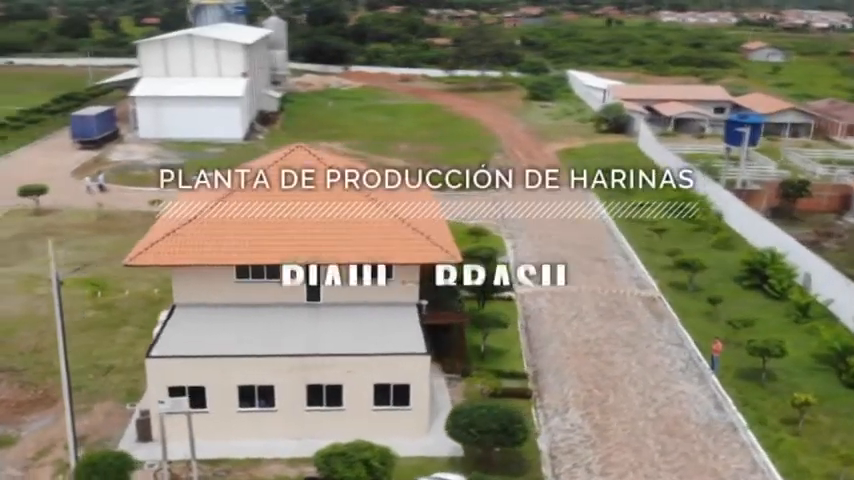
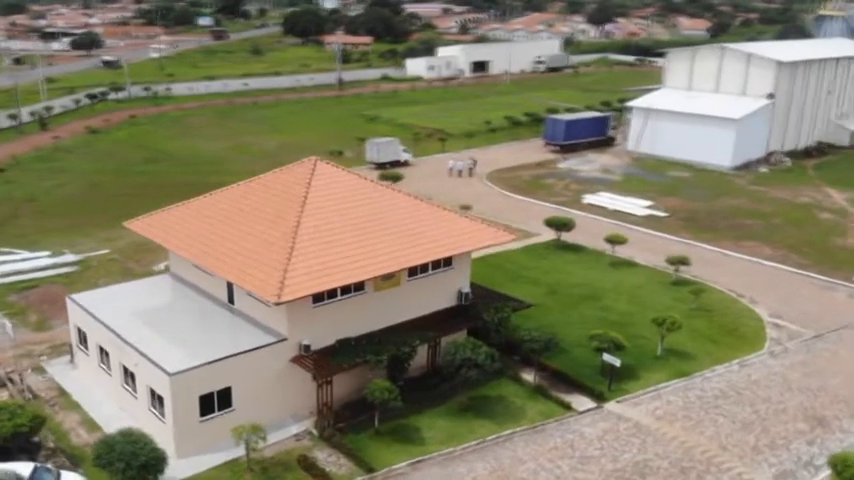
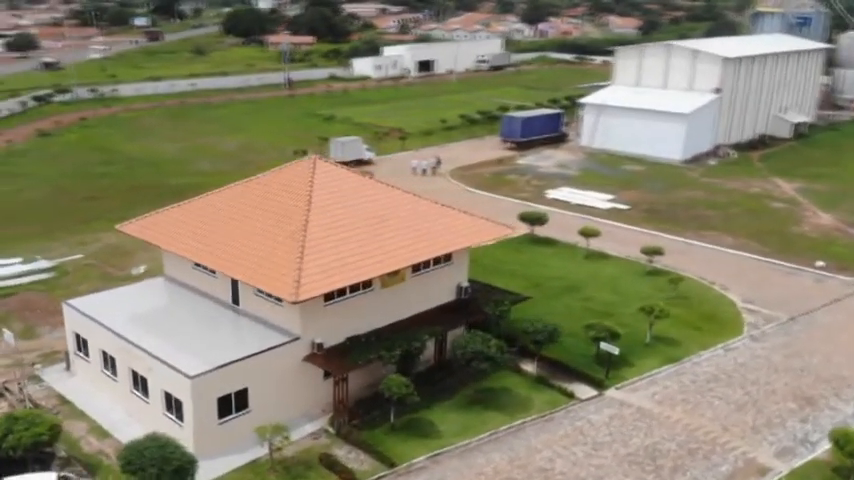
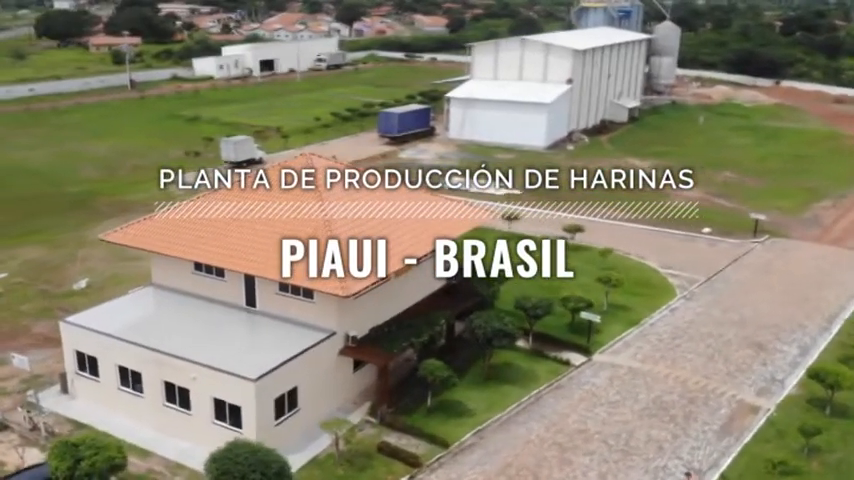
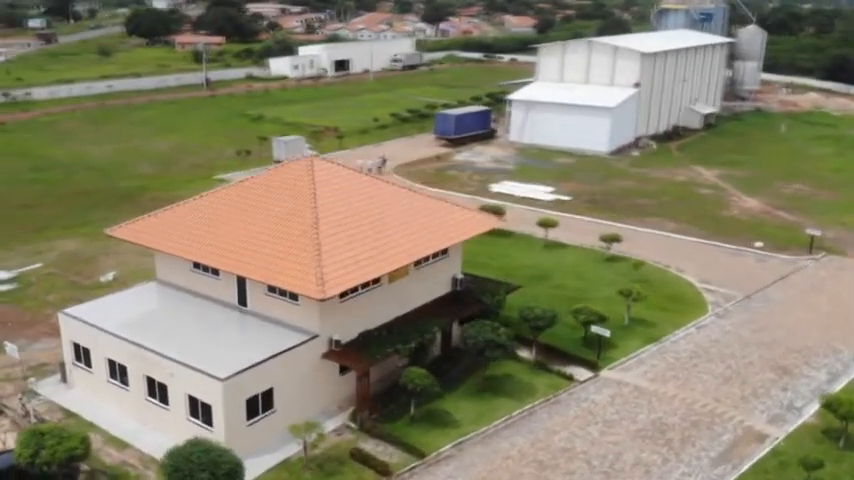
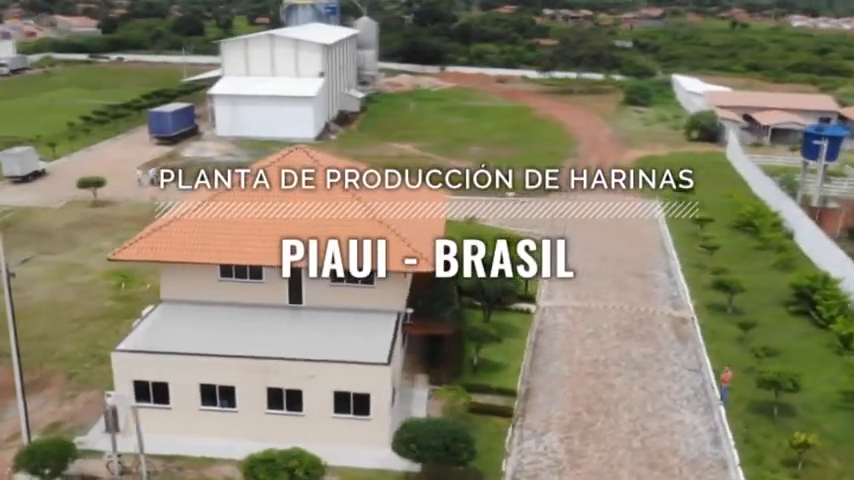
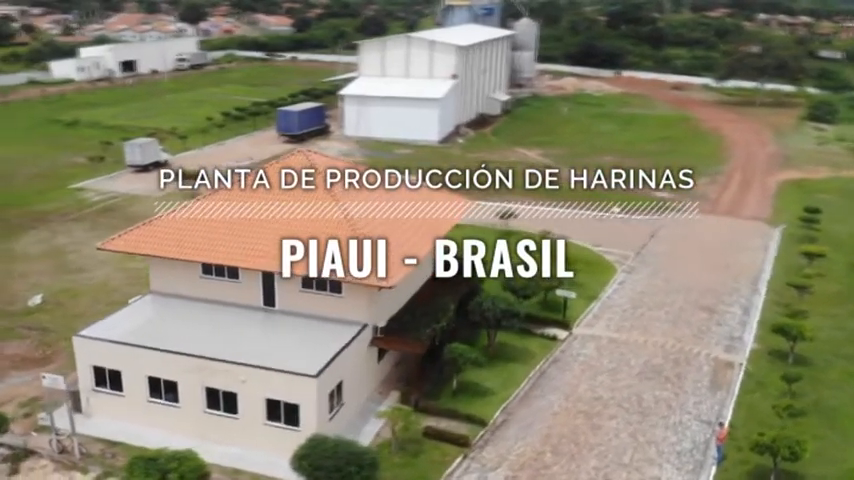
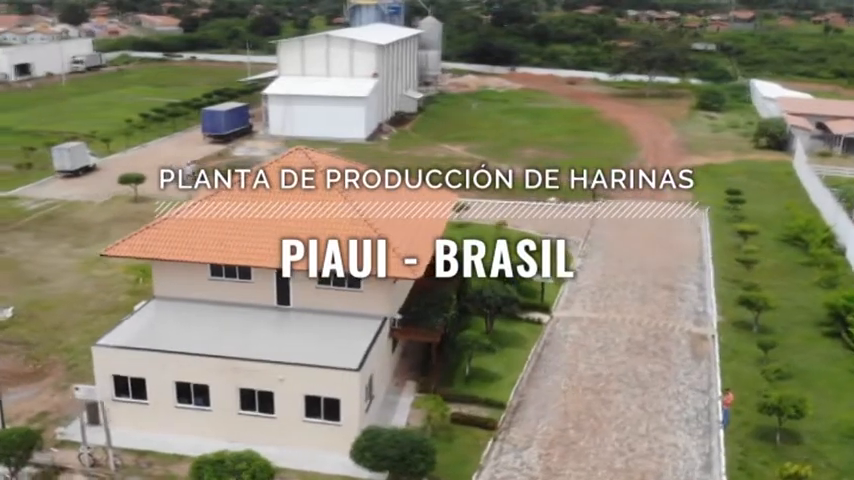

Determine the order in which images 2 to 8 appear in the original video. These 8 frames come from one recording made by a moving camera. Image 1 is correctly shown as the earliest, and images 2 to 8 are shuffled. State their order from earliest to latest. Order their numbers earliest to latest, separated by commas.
6, 8, 7, 4, 5, 3, 2
